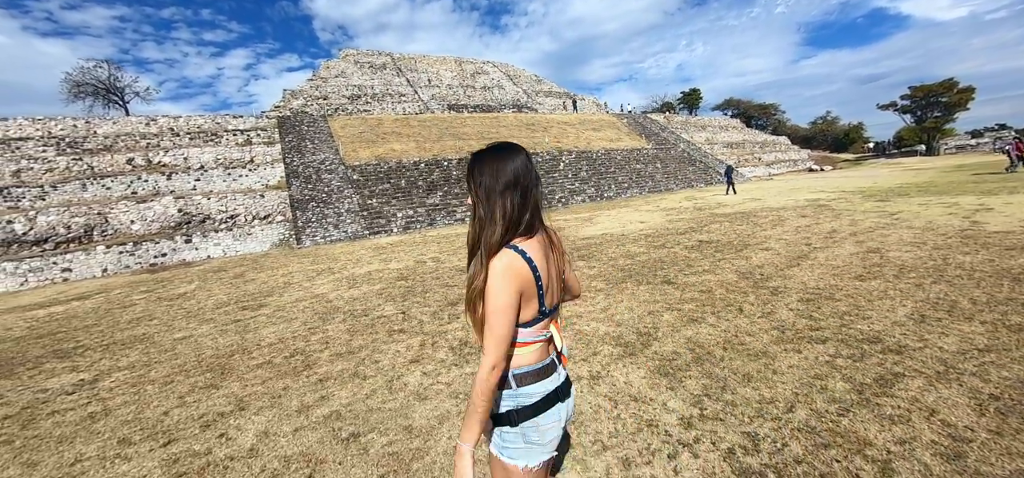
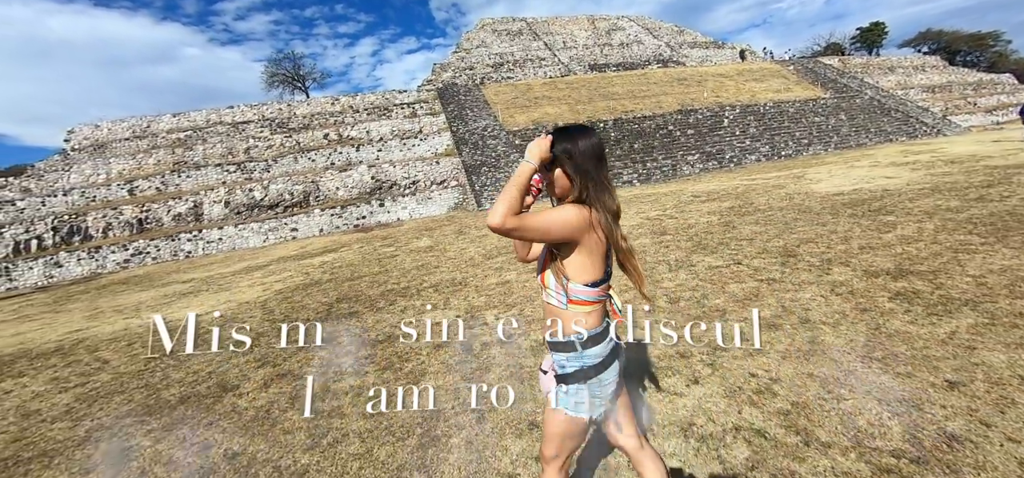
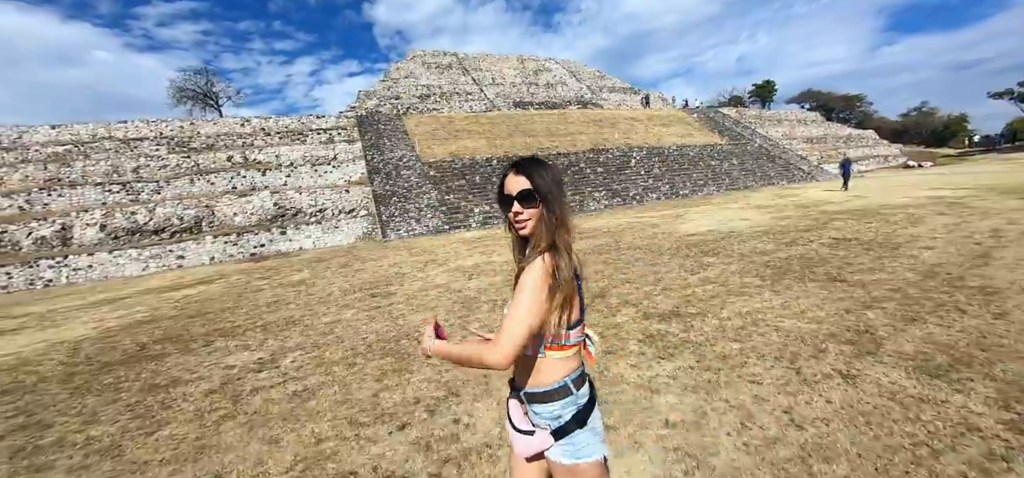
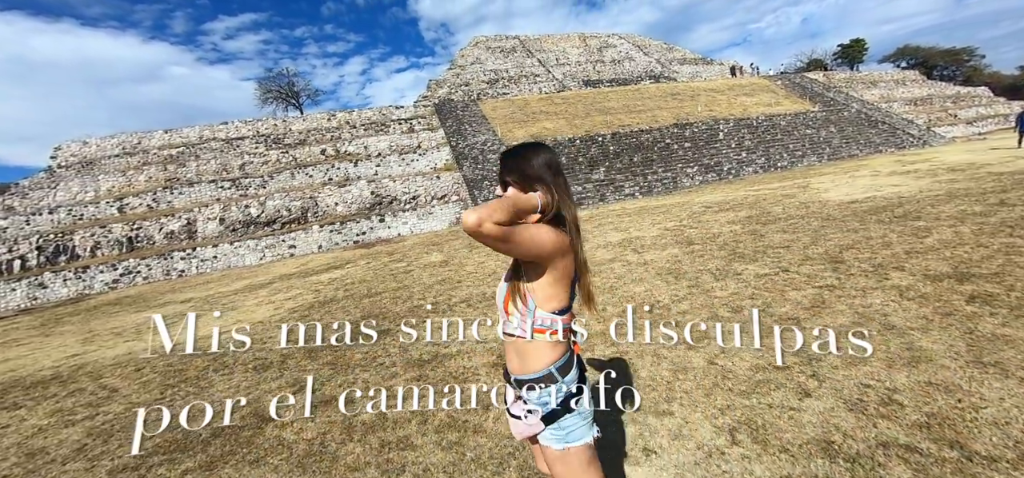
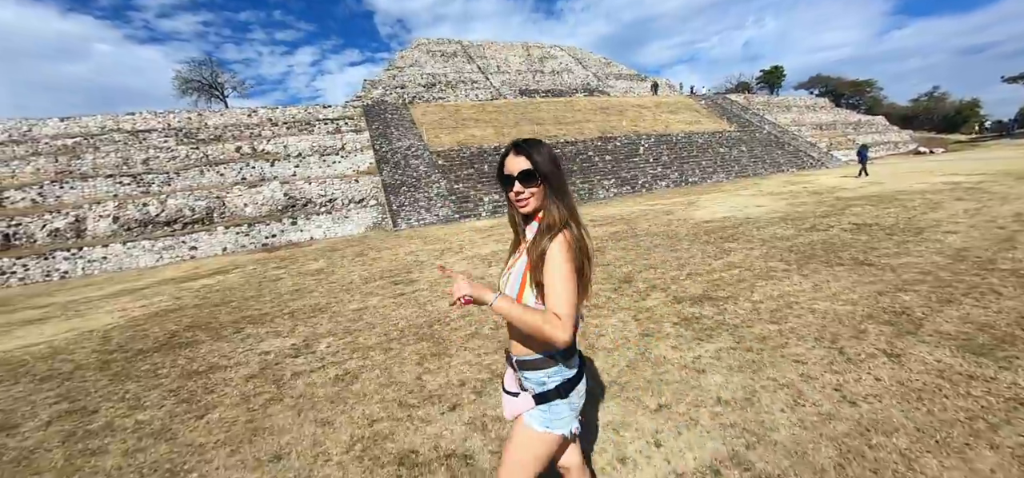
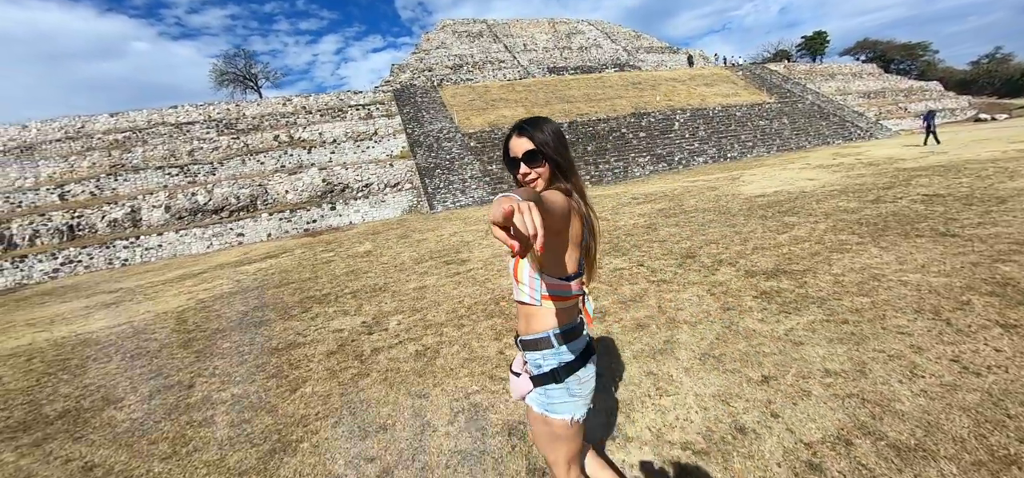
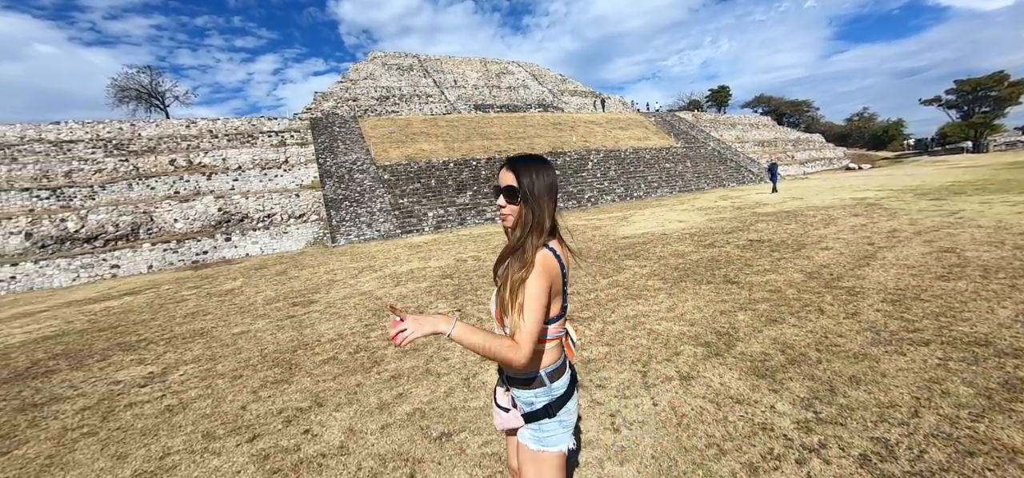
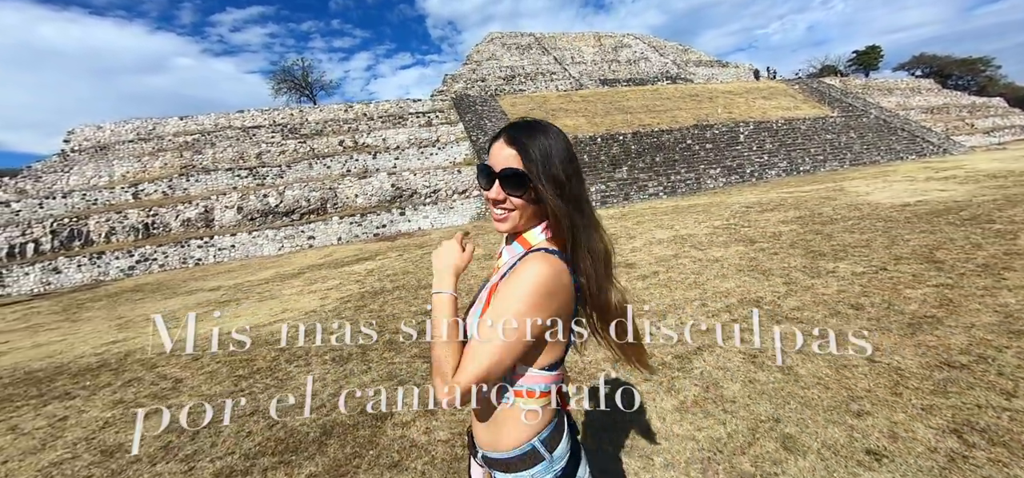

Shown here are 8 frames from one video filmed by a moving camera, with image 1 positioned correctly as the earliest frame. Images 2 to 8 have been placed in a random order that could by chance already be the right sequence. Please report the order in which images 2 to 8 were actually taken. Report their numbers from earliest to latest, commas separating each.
7, 3, 5, 6, 2, 4, 8
